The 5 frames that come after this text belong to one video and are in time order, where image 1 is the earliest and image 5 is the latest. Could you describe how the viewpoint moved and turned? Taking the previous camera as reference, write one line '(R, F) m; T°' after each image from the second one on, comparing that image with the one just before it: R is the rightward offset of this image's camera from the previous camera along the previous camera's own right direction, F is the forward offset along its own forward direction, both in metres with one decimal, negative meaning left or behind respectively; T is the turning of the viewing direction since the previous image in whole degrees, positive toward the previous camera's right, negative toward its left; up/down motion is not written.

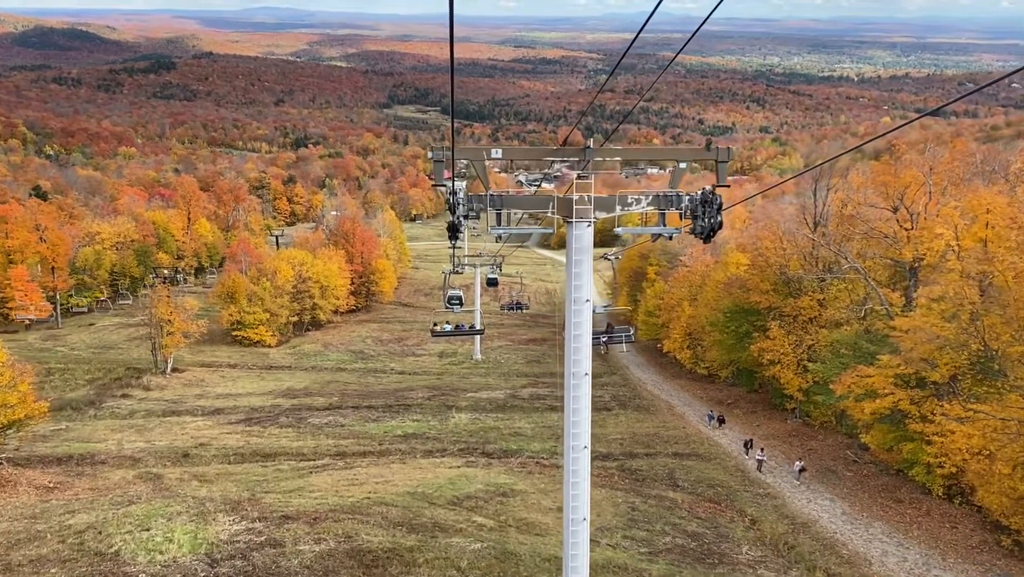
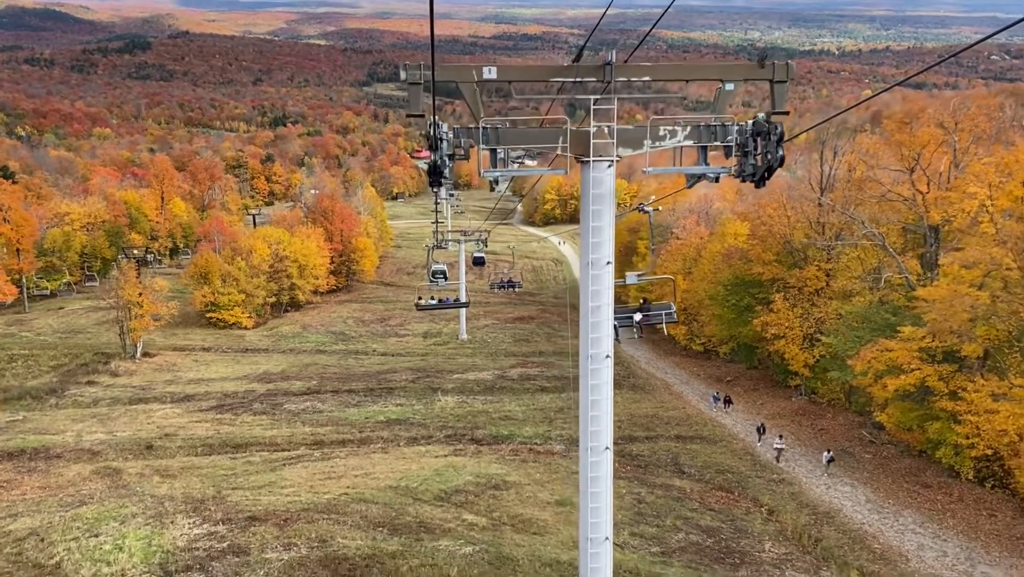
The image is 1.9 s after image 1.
(-0.1, +2.0) m; +1°
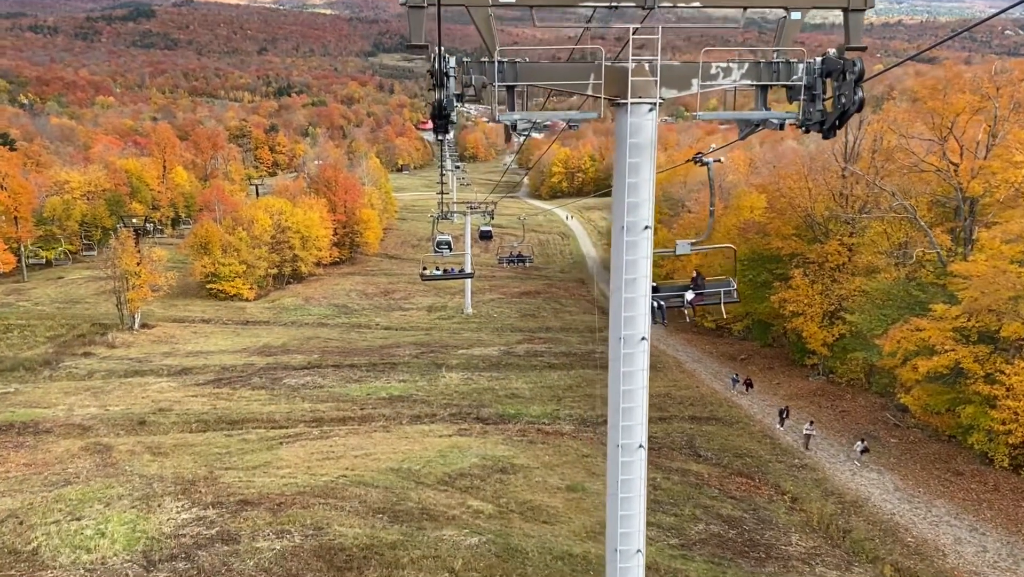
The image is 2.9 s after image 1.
(-0.1, +1.2) m; 0°
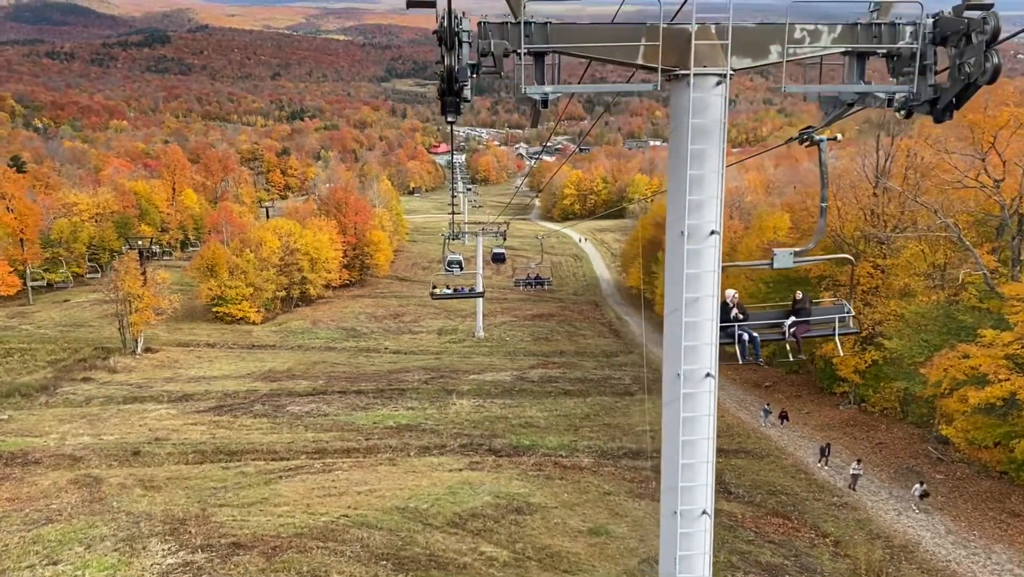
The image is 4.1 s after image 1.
(-0.1, +1.3) m; -1°
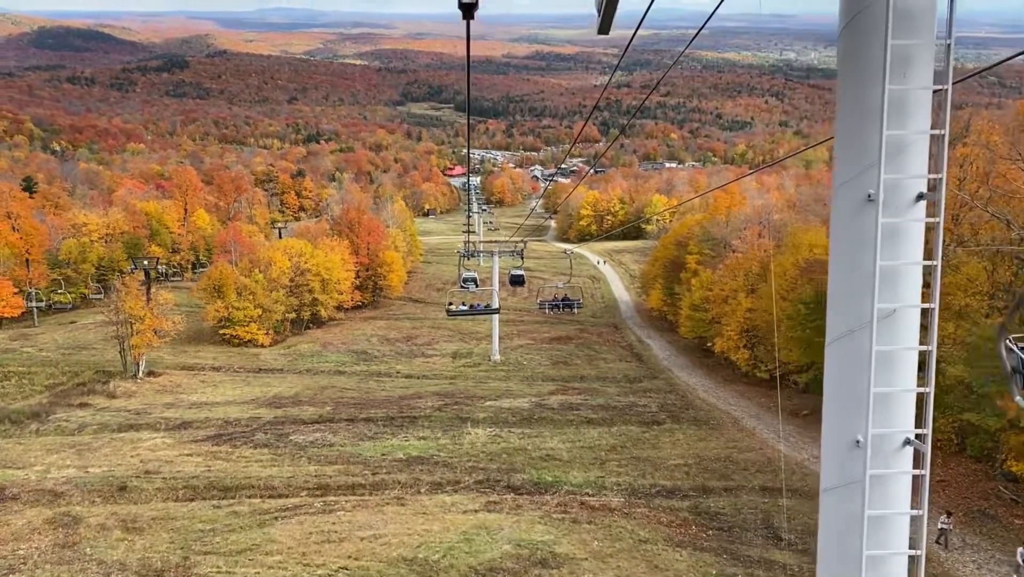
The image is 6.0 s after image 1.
(-0.1, +2.0) m; -1°
